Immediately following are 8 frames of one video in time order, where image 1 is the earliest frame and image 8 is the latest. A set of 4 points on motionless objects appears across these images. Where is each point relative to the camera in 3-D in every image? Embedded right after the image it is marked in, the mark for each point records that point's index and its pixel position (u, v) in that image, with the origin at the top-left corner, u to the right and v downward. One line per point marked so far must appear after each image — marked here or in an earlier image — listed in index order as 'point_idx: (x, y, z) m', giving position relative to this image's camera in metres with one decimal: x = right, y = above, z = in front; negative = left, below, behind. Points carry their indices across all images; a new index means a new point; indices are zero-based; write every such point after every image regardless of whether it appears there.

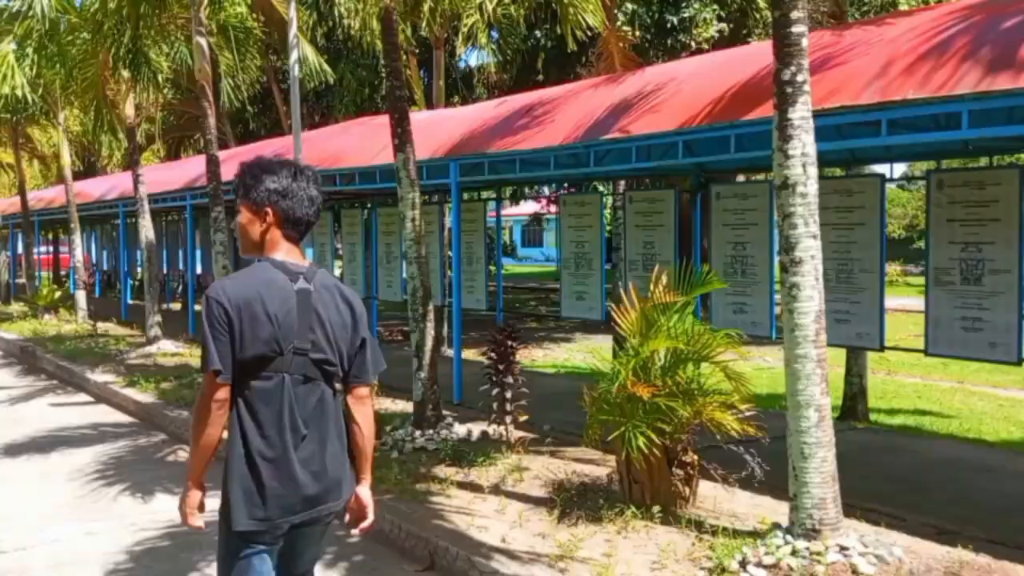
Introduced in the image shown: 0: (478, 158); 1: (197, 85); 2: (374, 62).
0: (-0.3, +1.1, +7.6) m
1: (-3.7, +2.4, +10.1) m
2: (-2.6, +4.2, +16.0) m
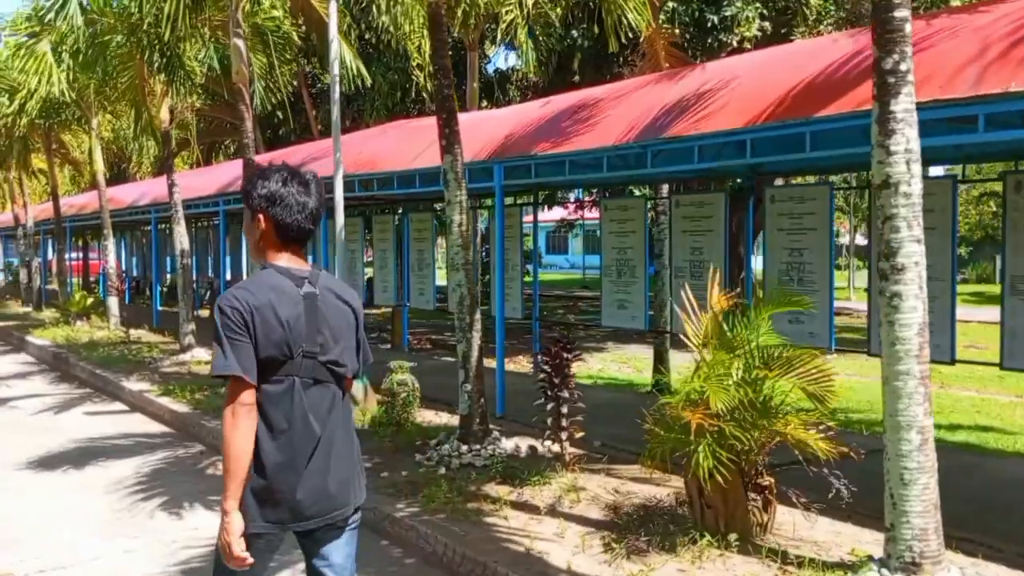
0: (+0.1, +1.1, +7.3) m
1: (-3.2, +2.4, +9.9) m
2: (-1.9, +4.1, +15.7) m
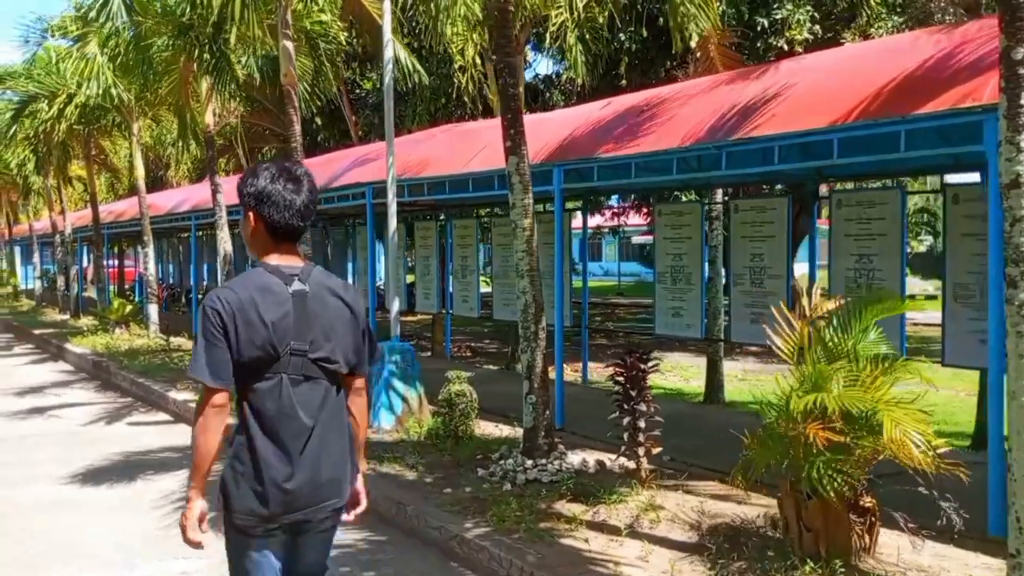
0: (+0.6, +1.0, +7.0) m
1: (-2.6, +2.3, +9.8) m
2: (-1.1, +4.0, +15.6) m
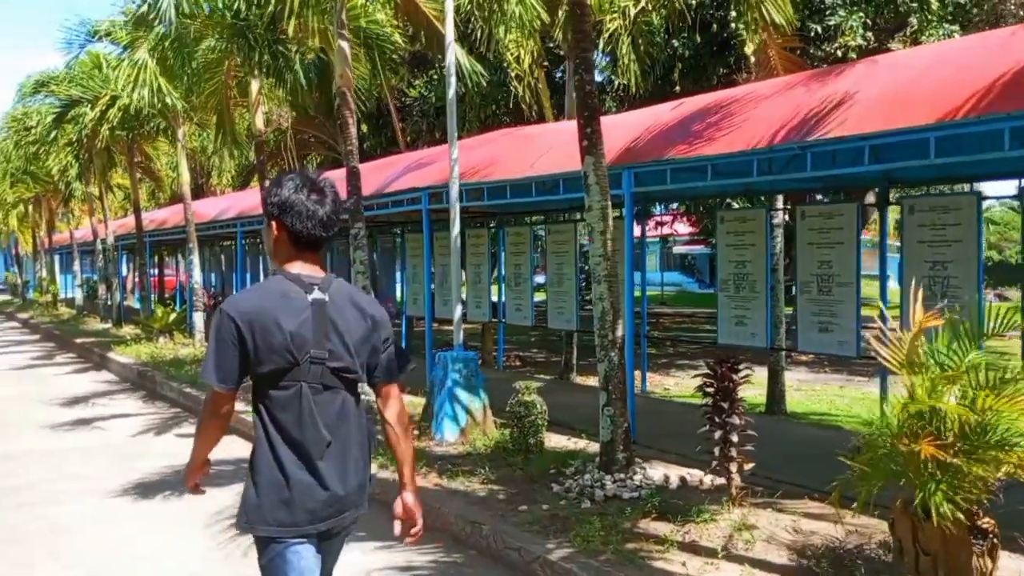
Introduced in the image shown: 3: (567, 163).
0: (+1.2, +1.0, +6.8) m
1: (-1.9, +2.2, +9.7) m
2: (-0.2, +3.8, +15.4) m
3: (+0.5, +1.2, +8.0) m
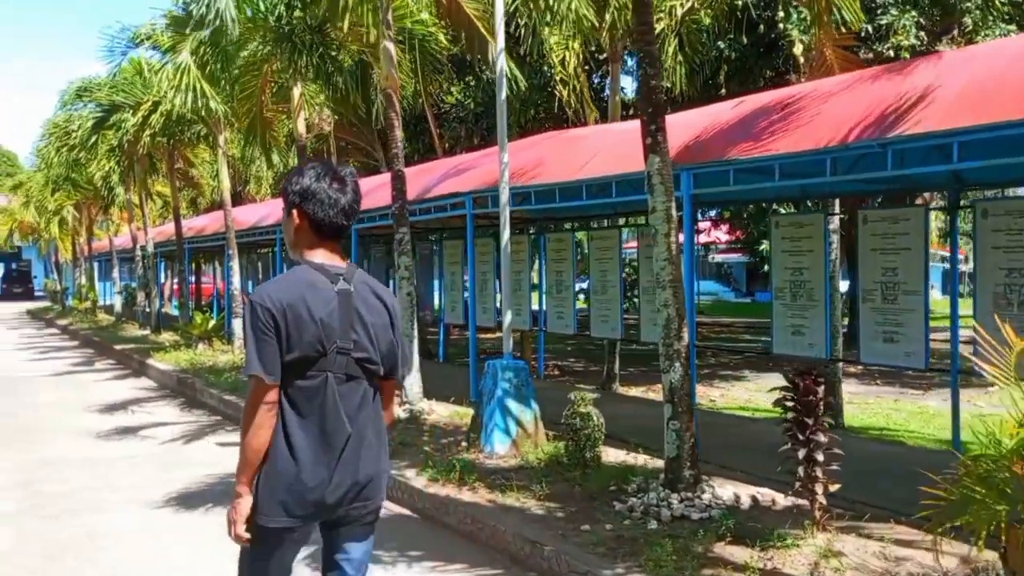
0: (+1.6, +0.9, +6.5) m
1: (-1.4, +2.1, +9.4) m
2: (+0.5, +3.7, +15.1) m
3: (+1.0, +1.1, +7.7) m
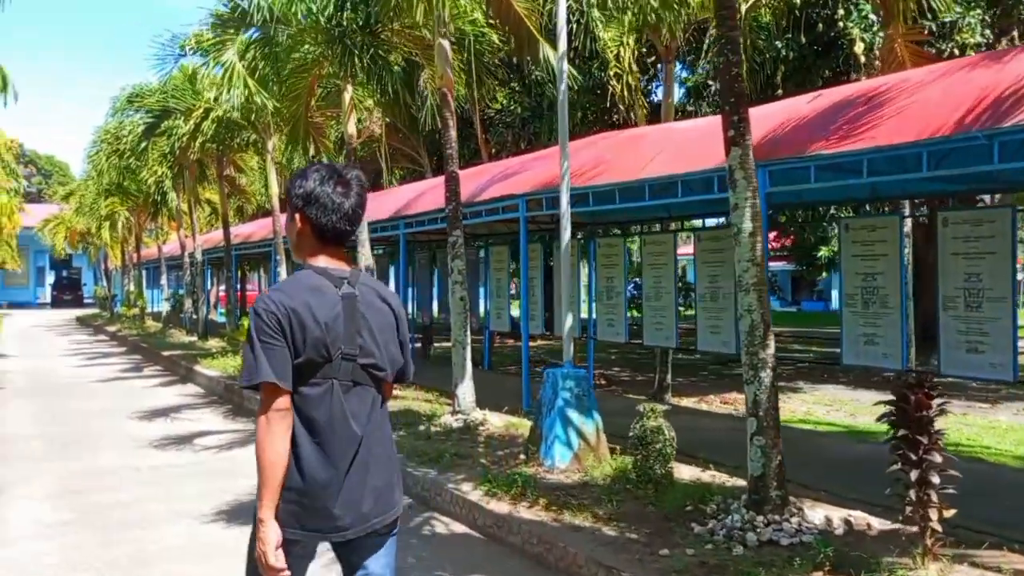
0: (+2.0, +0.9, +6.0) m
1: (-0.8, +2.1, +9.2) m
2: (+1.4, +3.6, +14.8) m
3: (+1.5, +1.1, +7.3) m
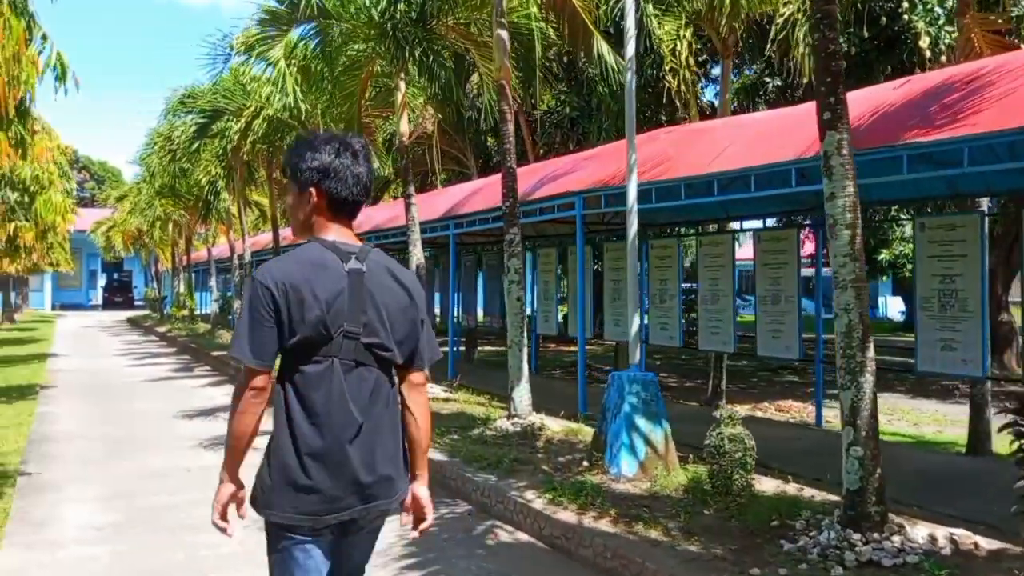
0: (+2.5, +0.9, +5.6) m
1: (-0.2, +2.1, +8.9) m
2: (+2.2, +3.5, +14.4) m
3: (+2.0, +1.1, +6.9) m
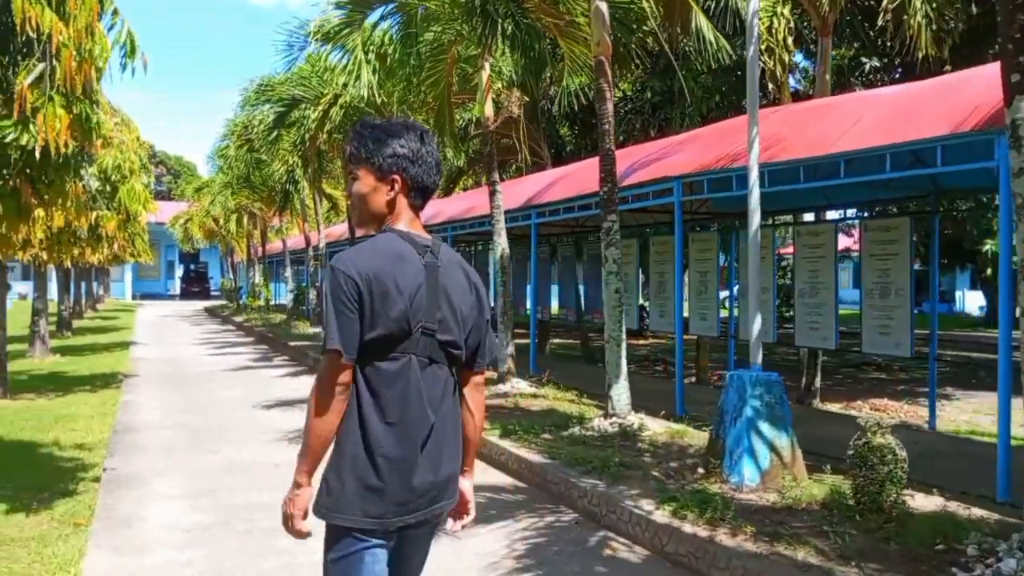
0: (+3.2, +0.9, +4.9) m
1: (+0.7, +2.2, +8.4) m
2: (+3.6, +3.6, +13.7) m
3: (+2.8, +1.1, +6.3) m
